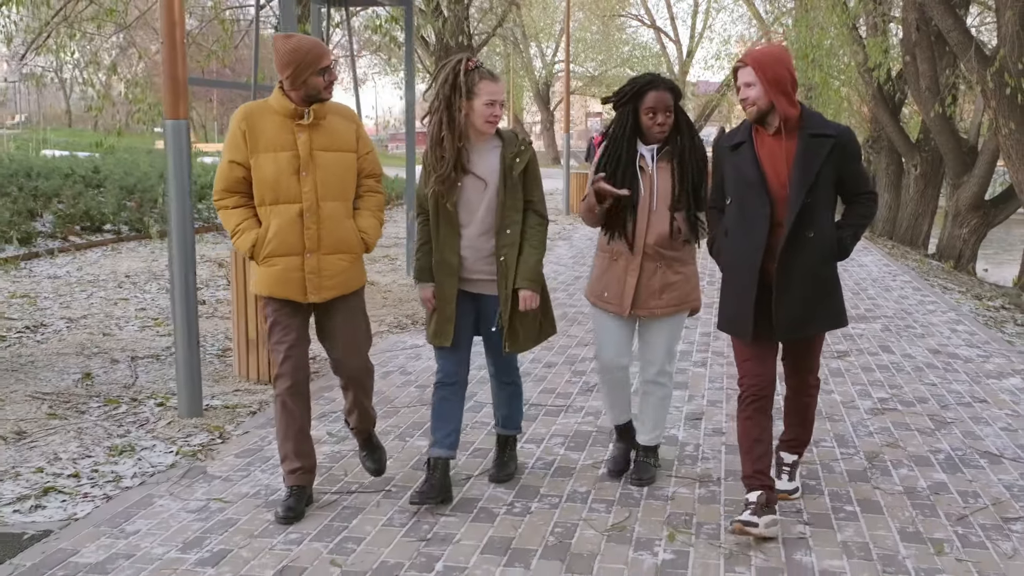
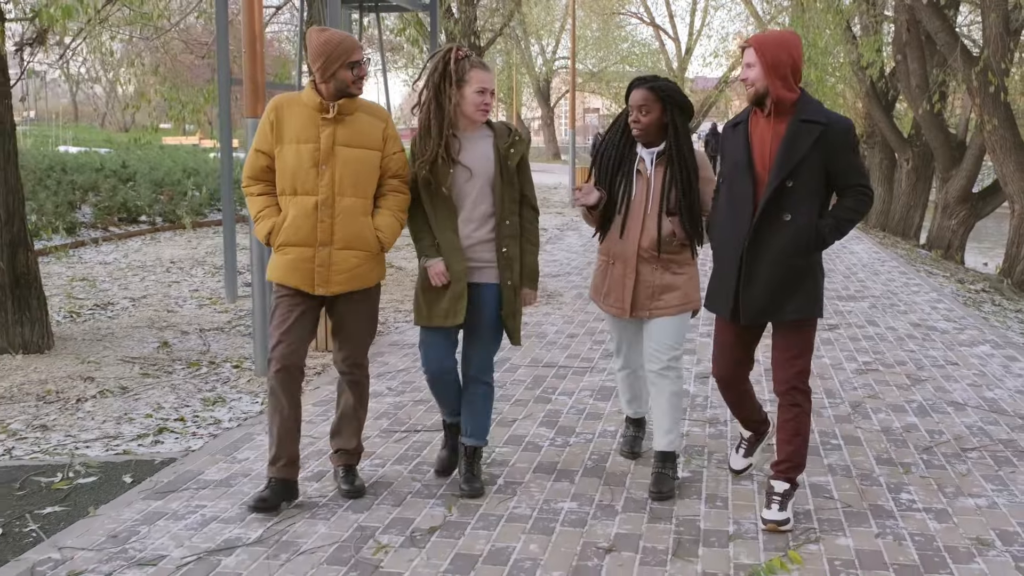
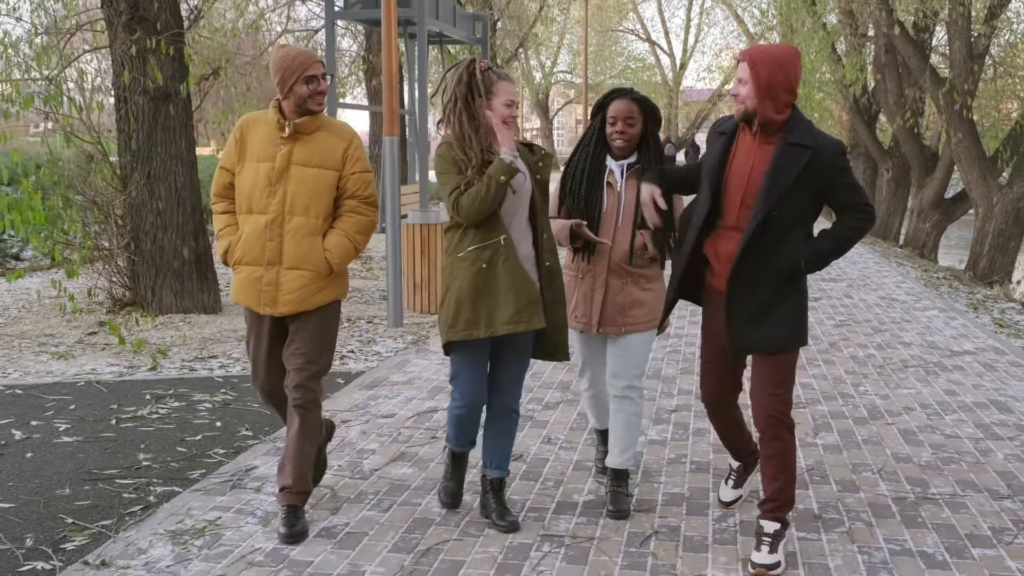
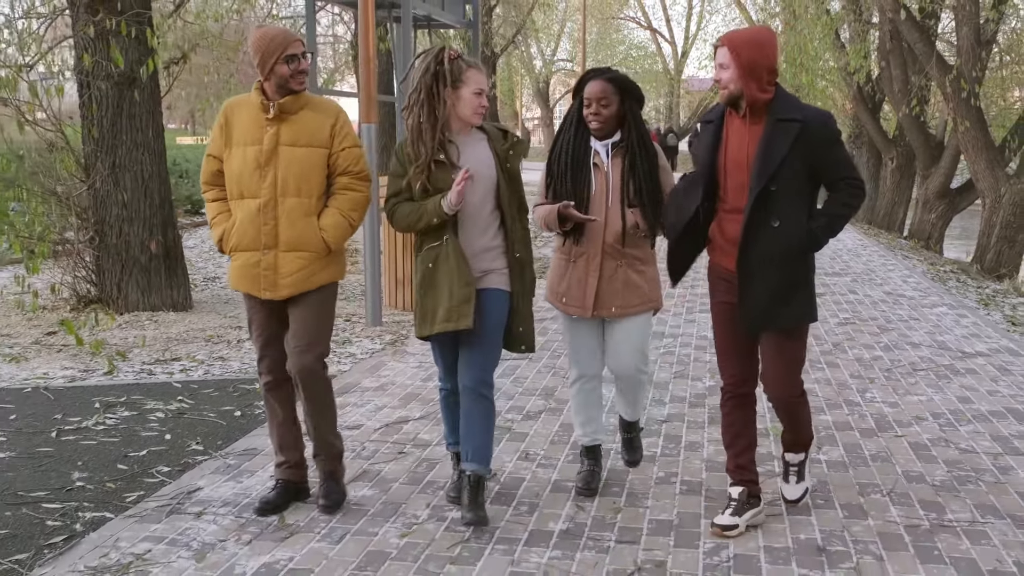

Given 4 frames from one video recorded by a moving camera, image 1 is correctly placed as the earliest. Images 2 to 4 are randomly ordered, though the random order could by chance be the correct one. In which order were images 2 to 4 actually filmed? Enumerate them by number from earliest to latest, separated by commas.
2, 4, 3
